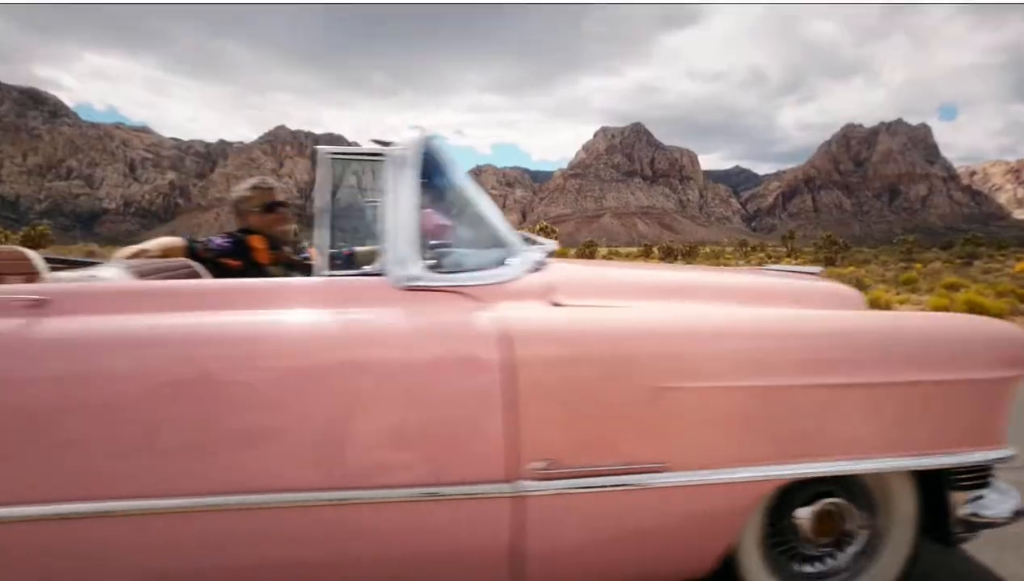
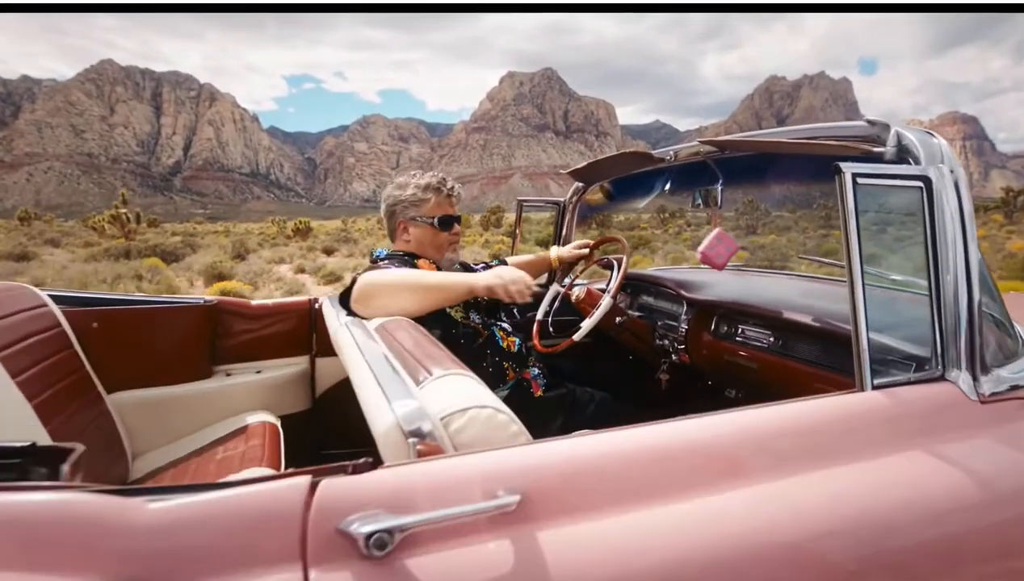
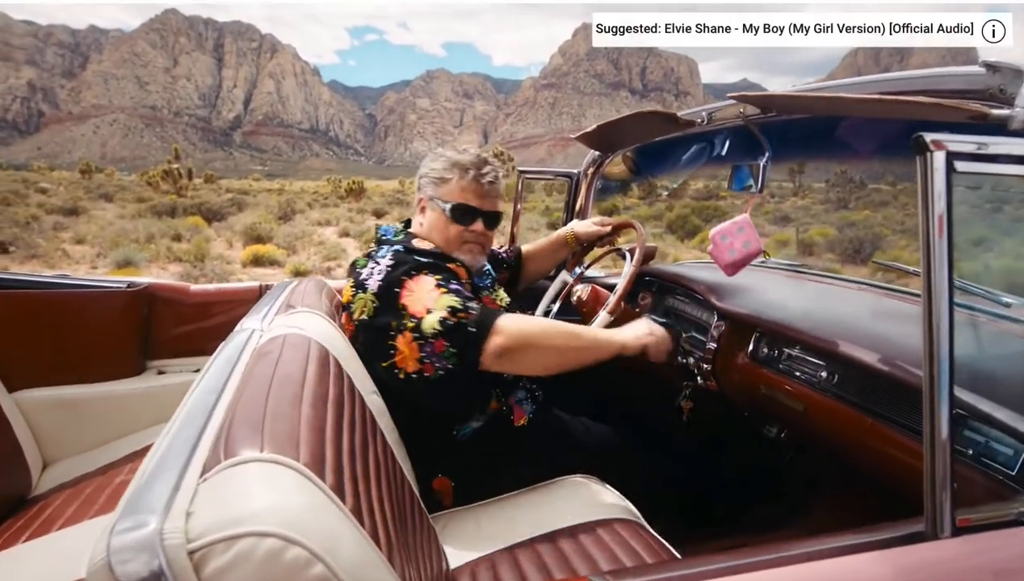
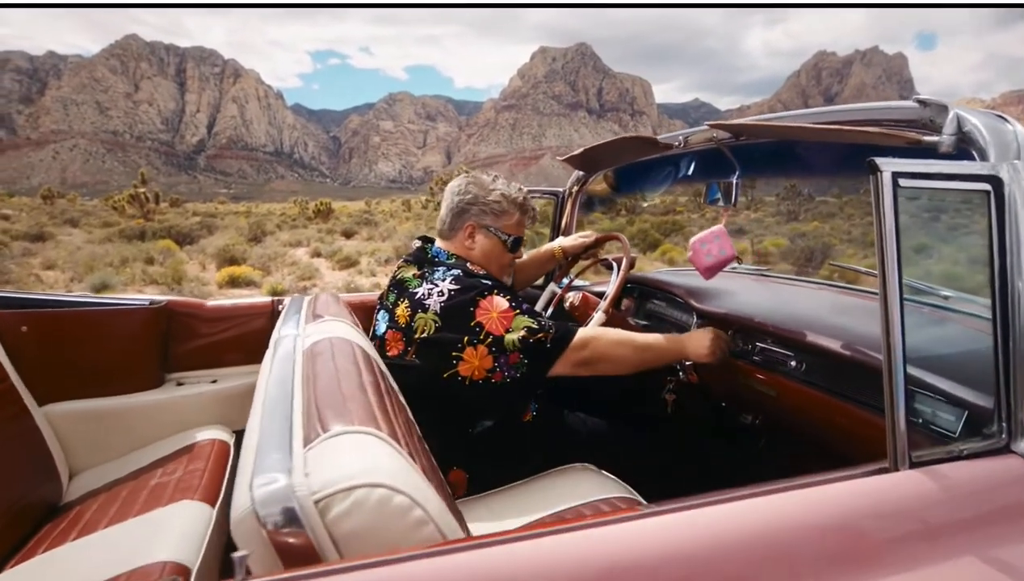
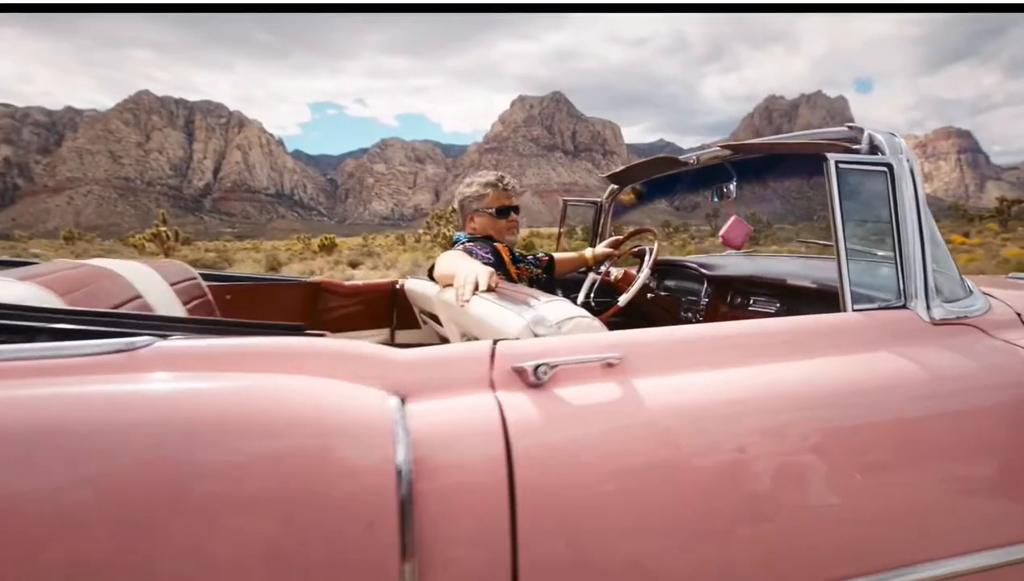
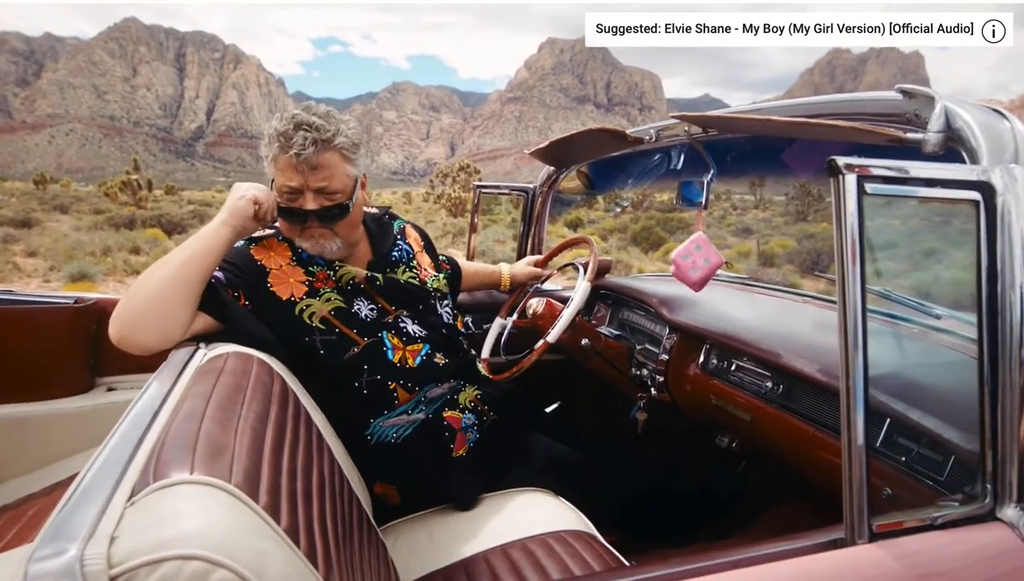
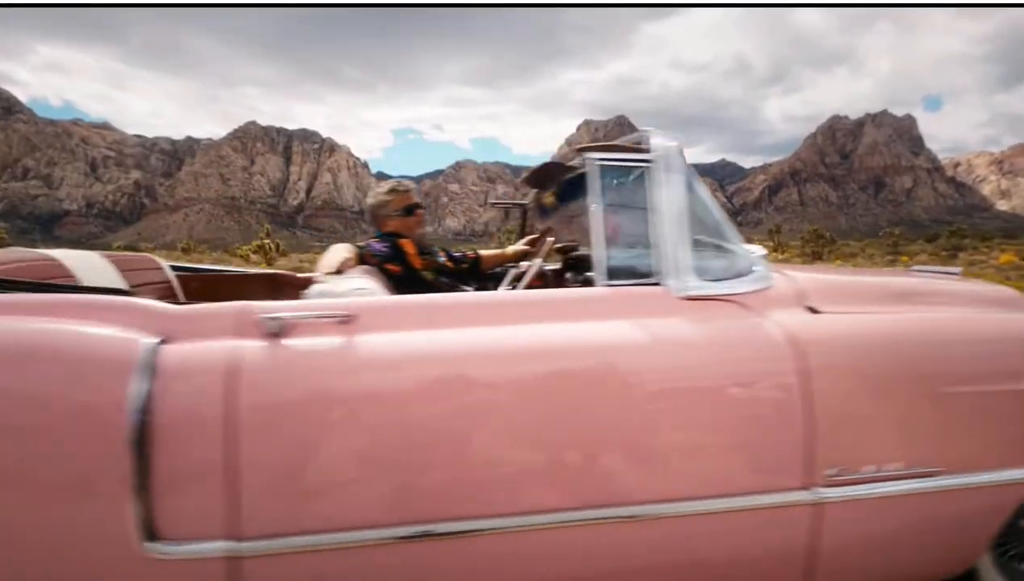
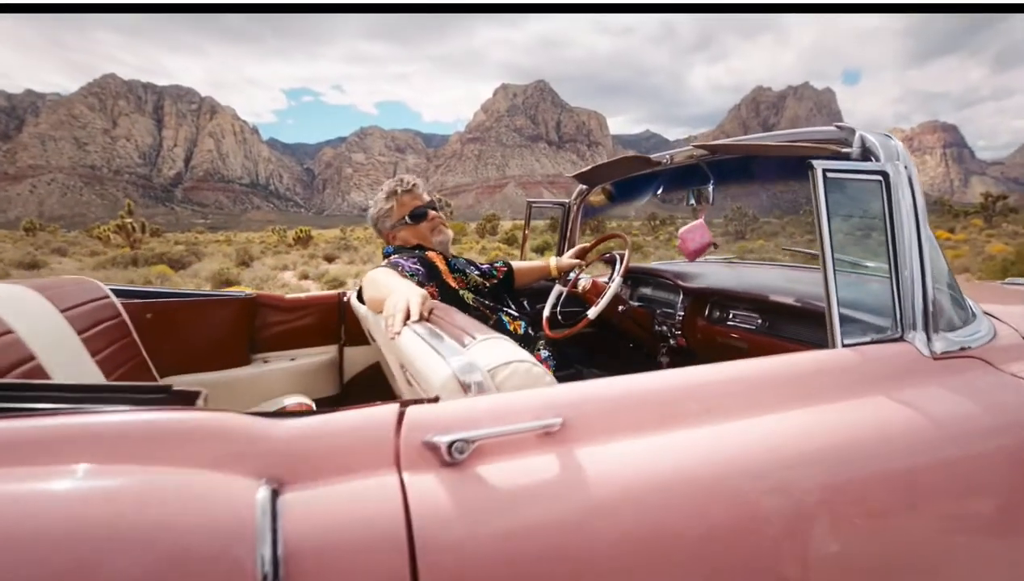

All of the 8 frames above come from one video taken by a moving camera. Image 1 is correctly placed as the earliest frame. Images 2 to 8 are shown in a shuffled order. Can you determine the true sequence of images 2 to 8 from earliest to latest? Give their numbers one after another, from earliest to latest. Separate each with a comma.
7, 5, 8, 2, 4, 3, 6
